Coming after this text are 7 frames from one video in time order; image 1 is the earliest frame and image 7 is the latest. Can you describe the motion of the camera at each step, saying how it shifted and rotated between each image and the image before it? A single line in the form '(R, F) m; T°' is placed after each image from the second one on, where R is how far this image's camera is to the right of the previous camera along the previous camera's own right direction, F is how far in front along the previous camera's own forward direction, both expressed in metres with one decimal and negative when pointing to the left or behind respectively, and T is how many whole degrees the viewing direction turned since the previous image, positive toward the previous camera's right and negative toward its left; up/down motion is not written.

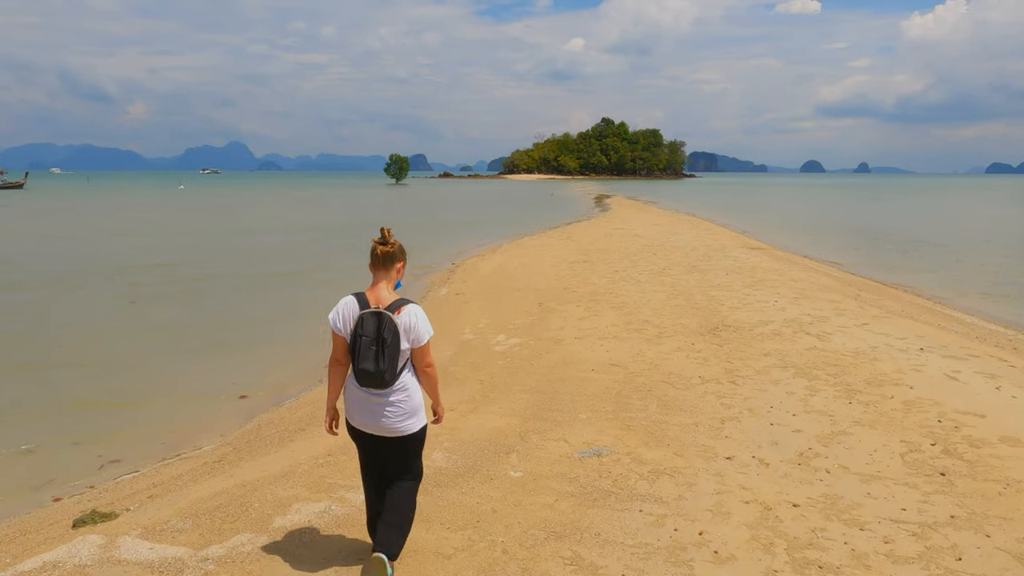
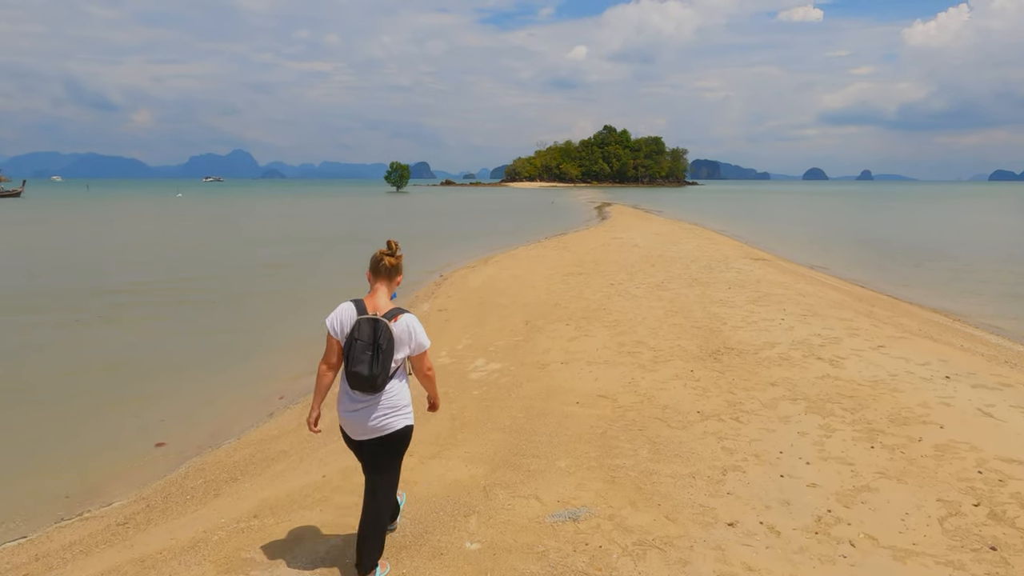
(+0.3, +0.9) m; 0°
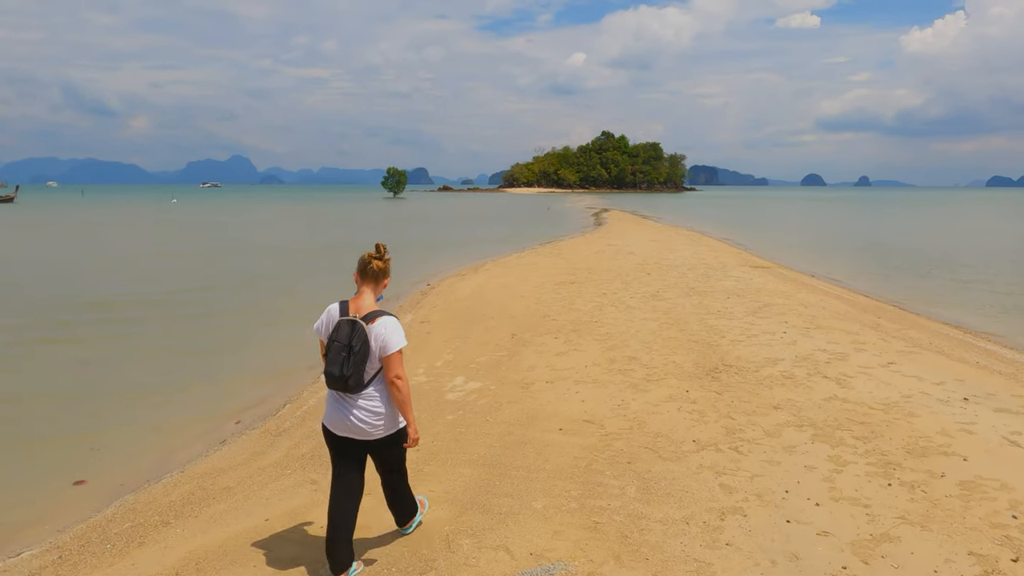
(+0.2, +0.7) m; 0°
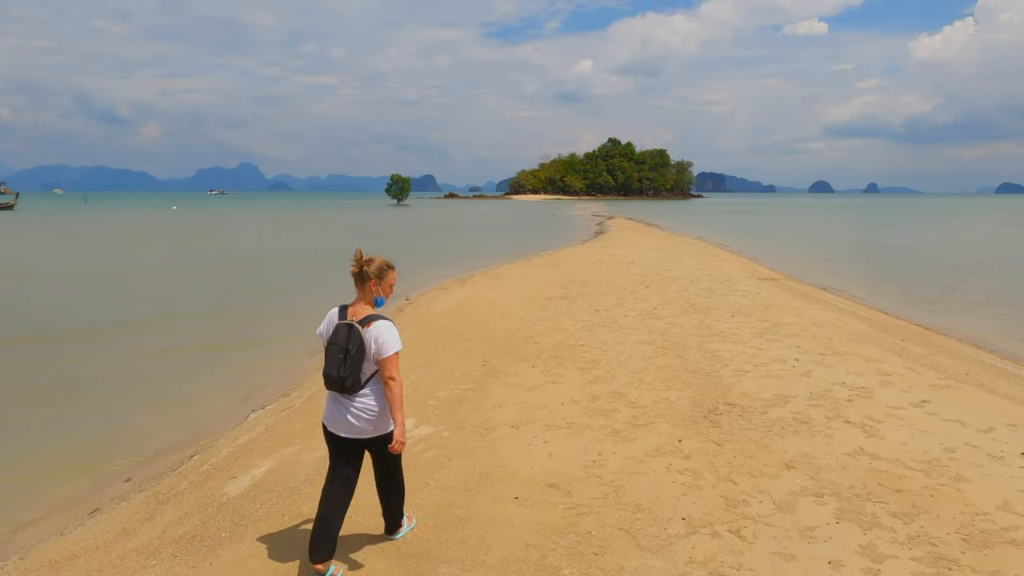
(+0.4, +1.3) m; -1°
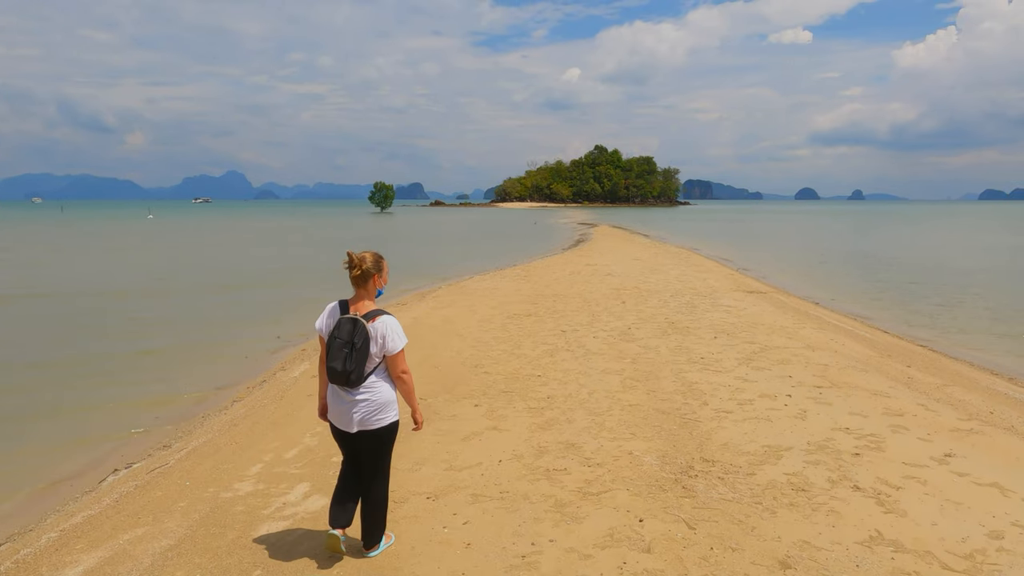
(+0.5, +1.5) m; +1°
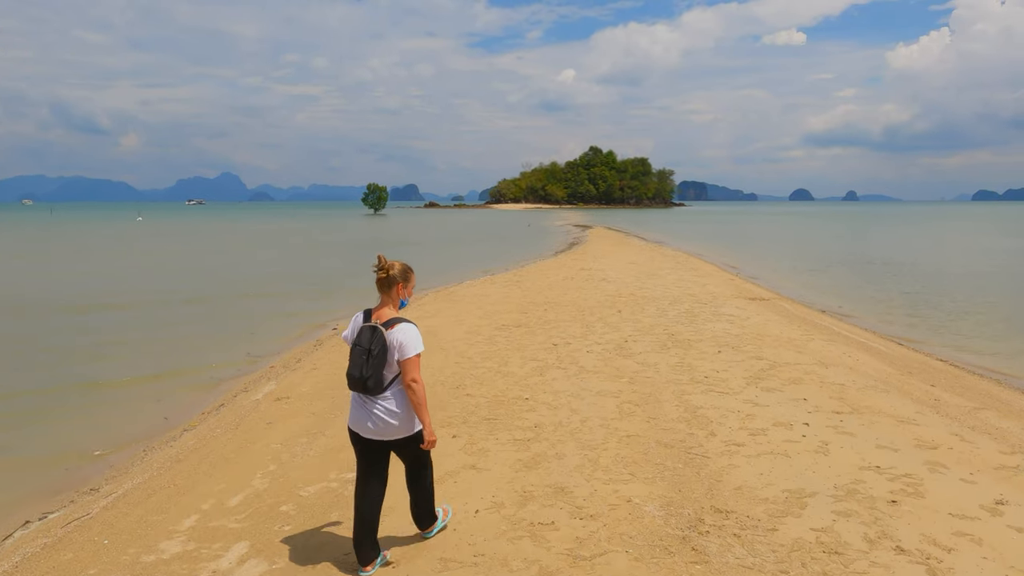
(+0.1, +0.9) m; 0°
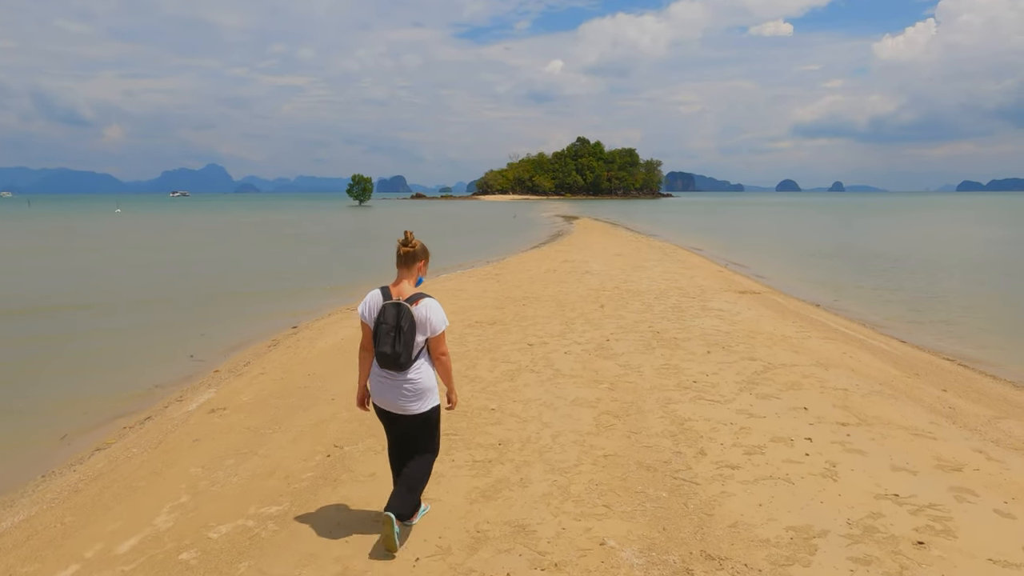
(+0.2, +0.9) m; +1°
